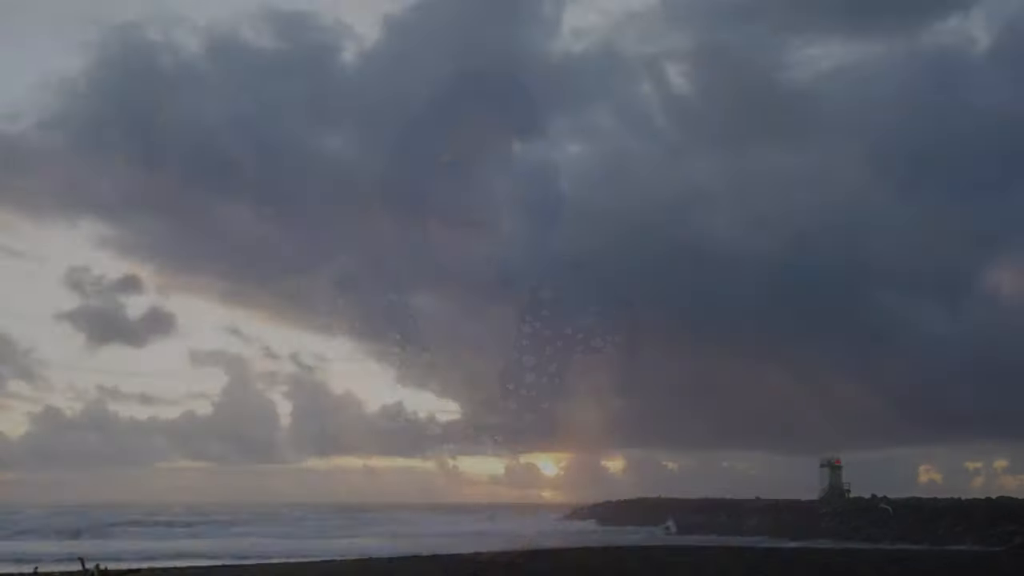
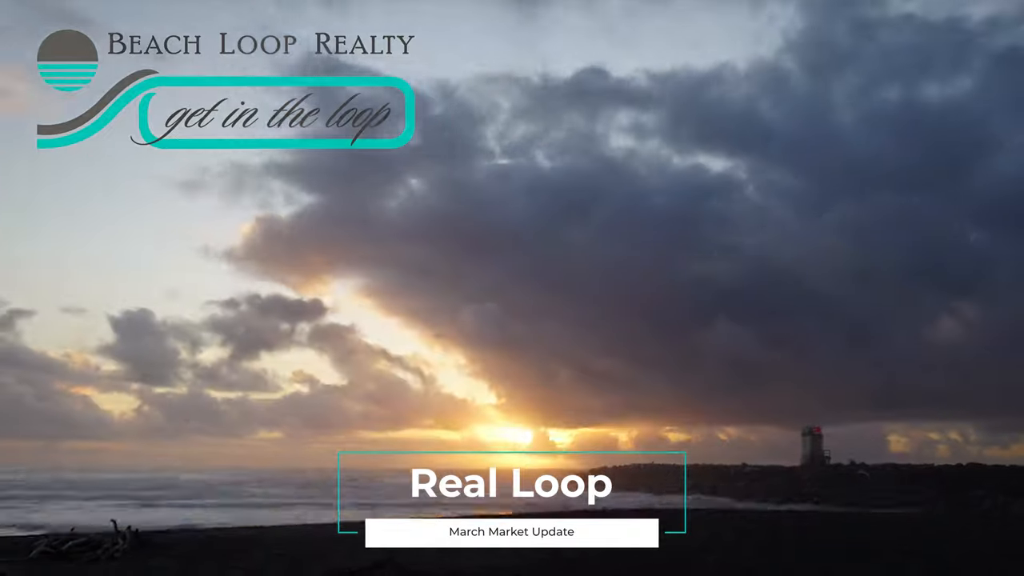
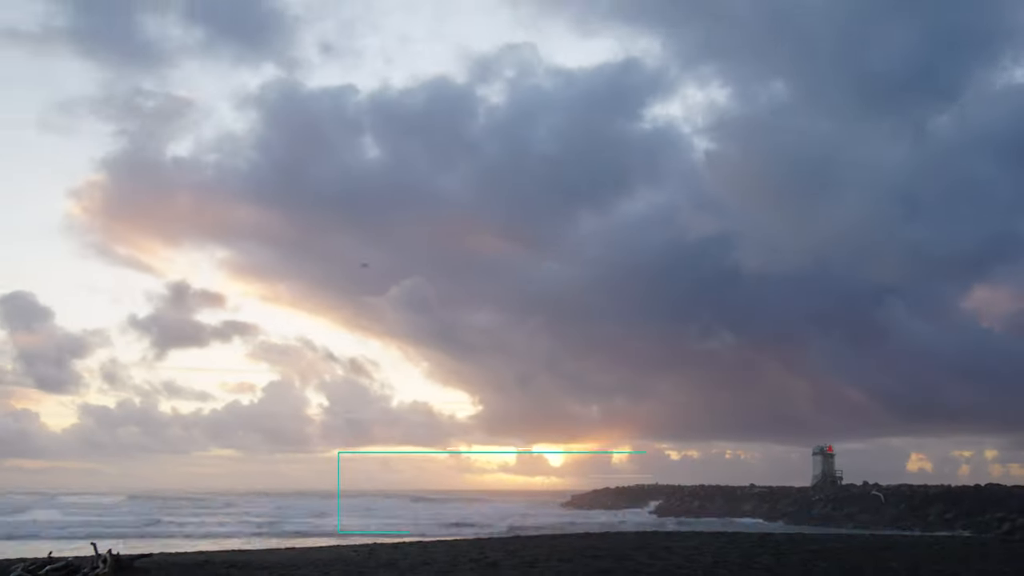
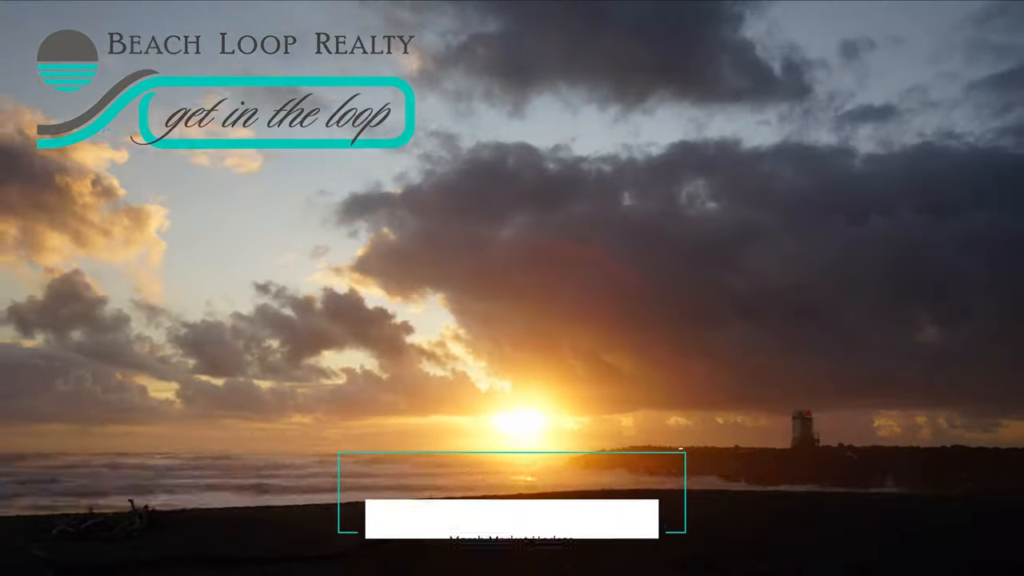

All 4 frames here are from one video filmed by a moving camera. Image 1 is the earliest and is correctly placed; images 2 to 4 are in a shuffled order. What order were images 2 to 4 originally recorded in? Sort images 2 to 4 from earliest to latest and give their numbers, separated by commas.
3, 2, 4
